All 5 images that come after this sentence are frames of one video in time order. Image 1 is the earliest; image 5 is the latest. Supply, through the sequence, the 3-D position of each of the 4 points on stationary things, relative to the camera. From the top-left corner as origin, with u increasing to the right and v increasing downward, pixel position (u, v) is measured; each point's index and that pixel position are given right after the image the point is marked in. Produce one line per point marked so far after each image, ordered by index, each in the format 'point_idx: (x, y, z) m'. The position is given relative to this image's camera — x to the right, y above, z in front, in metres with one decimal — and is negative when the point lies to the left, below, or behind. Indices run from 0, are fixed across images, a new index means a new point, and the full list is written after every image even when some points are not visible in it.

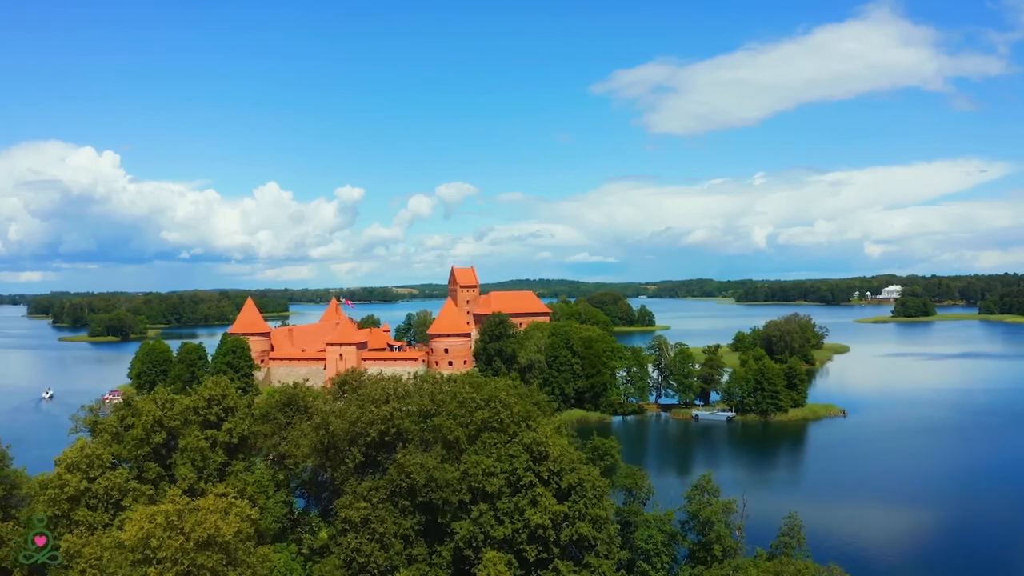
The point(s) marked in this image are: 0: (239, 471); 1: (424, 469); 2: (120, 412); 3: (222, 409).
0: (-6.7, -4.5, +18.0) m
1: (-1.9, -3.9, +15.8) m
2: (-9.8, -3.1, +18.3) m
3: (-7.4, -3.1, +18.7) m
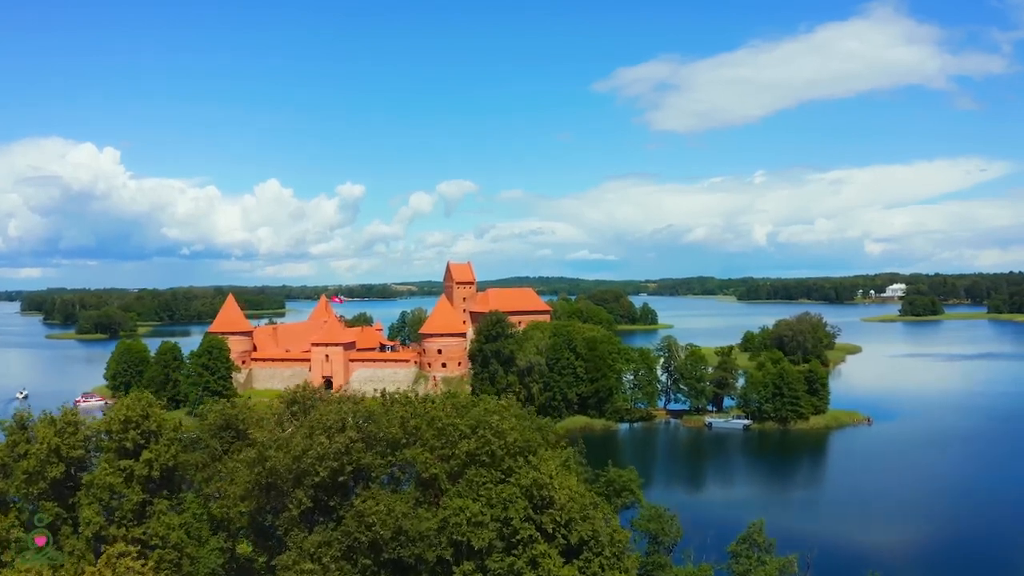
0: (-6.8, -4.4, +14.3) m
1: (-2.0, -3.8, +12.1) m
2: (-9.9, -2.9, +14.6) m
3: (-7.5, -2.9, +15.0) m
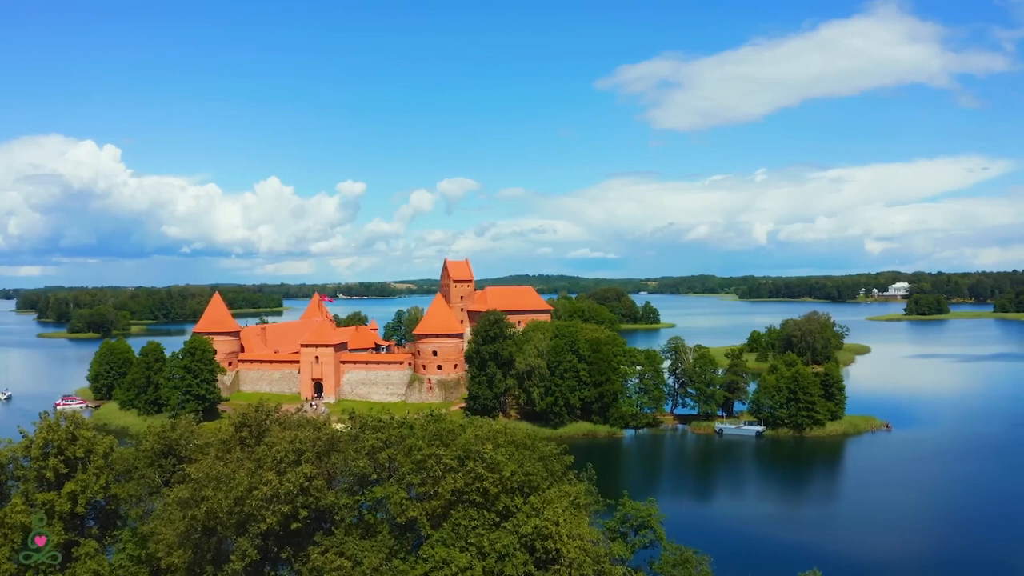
0: (-6.9, -4.3, +11.9) m
1: (-2.1, -3.8, +9.7) m
2: (-10.0, -2.9, +12.2) m
3: (-7.6, -2.9, +12.5) m
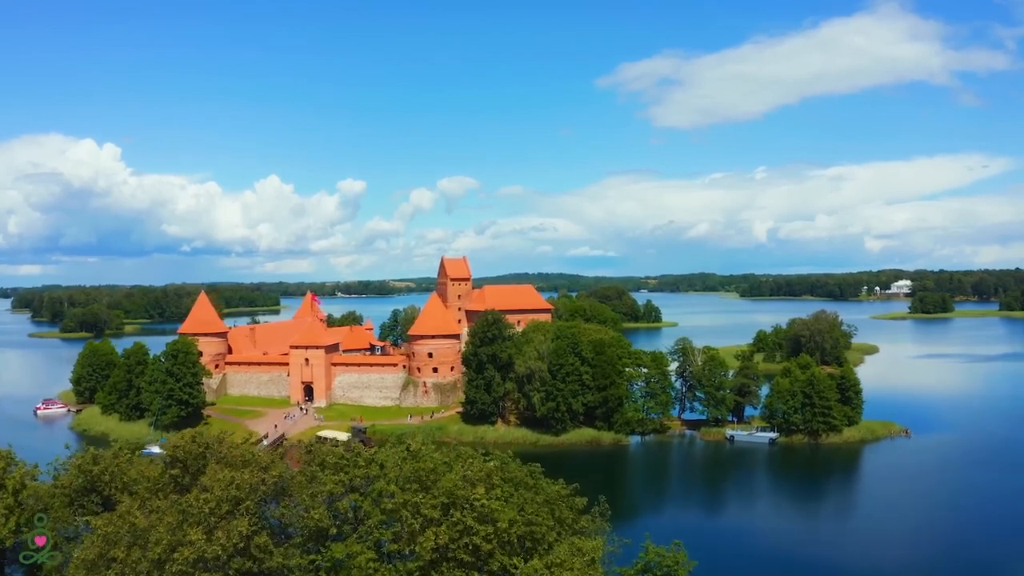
0: (-6.9, -4.4, +9.7) m
1: (-2.1, -3.8, +7.5) m
2: (-10.0, -2.9, +9.9) m
3: (-7.6, -2.9, +10.3) m
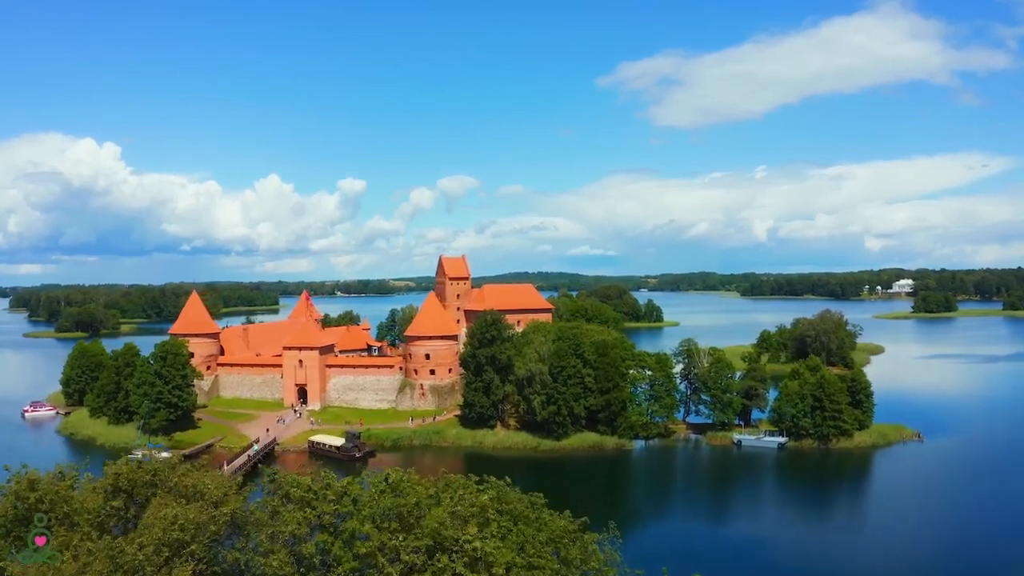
0: (-6.9, -4.4, +8.3) m
1: (-2.1, -3.8, +6.2) m
2: (-10.0, -2.9, +8.6) m
3: (-7.6, -2.9, +9.0) m
